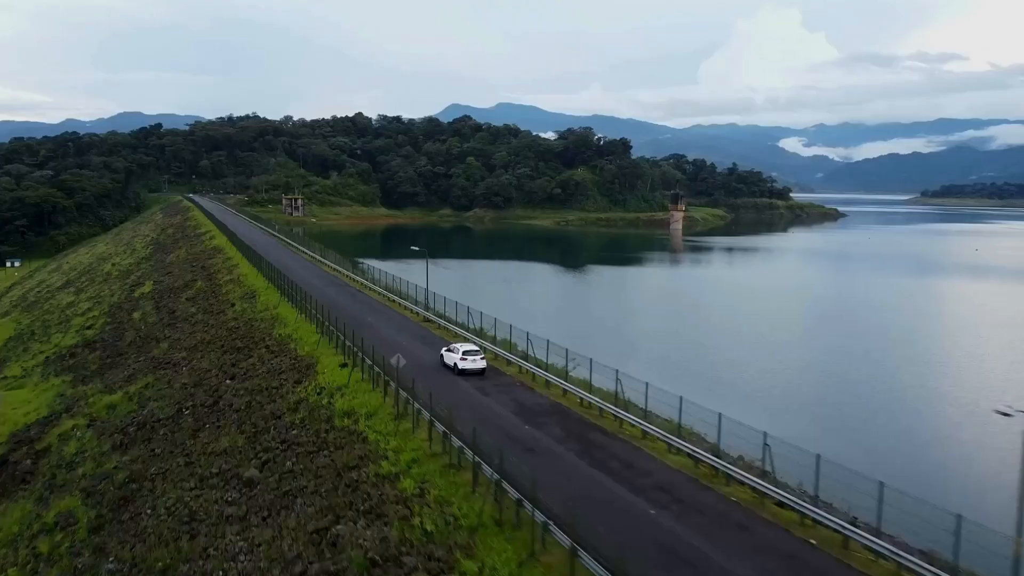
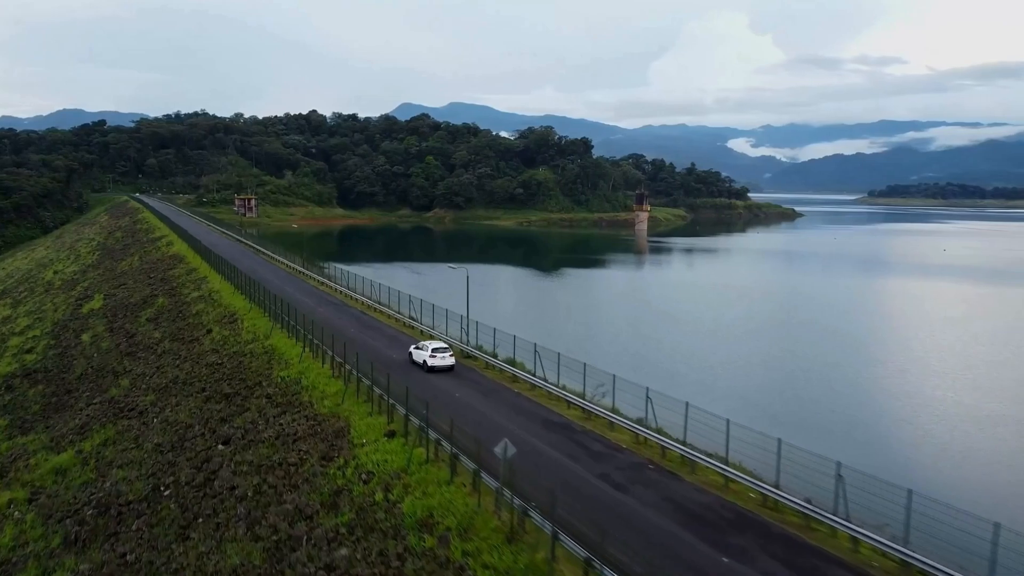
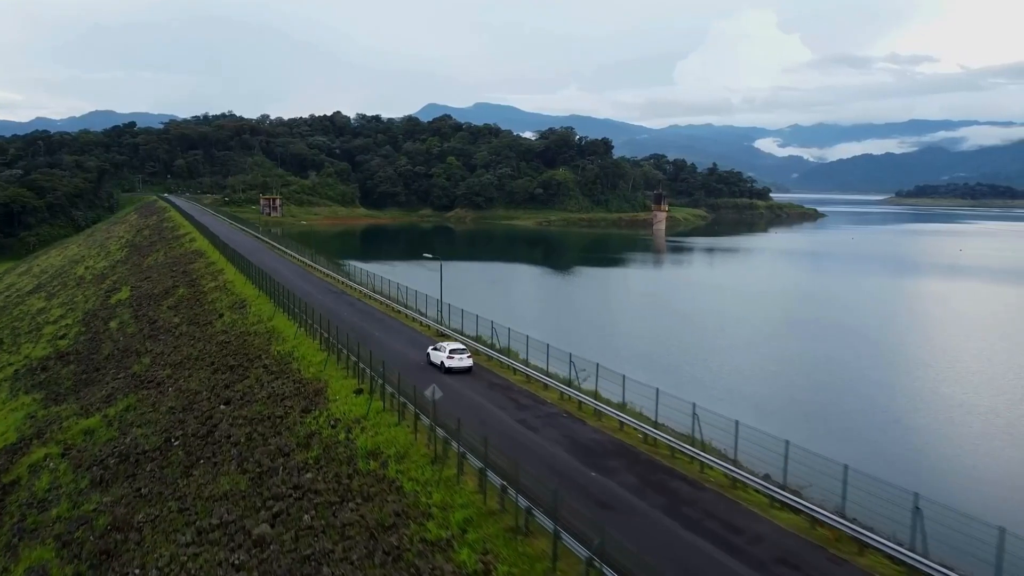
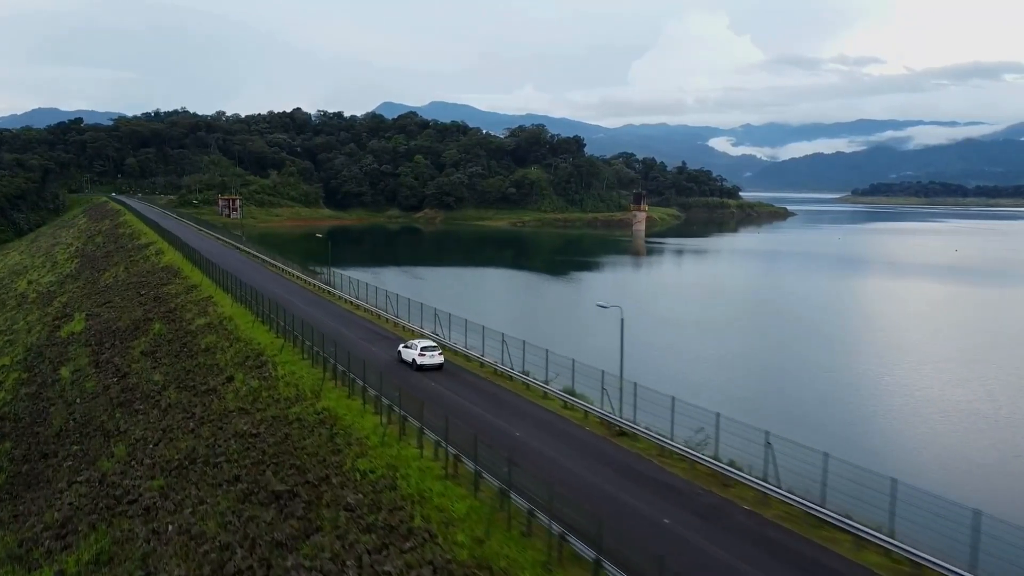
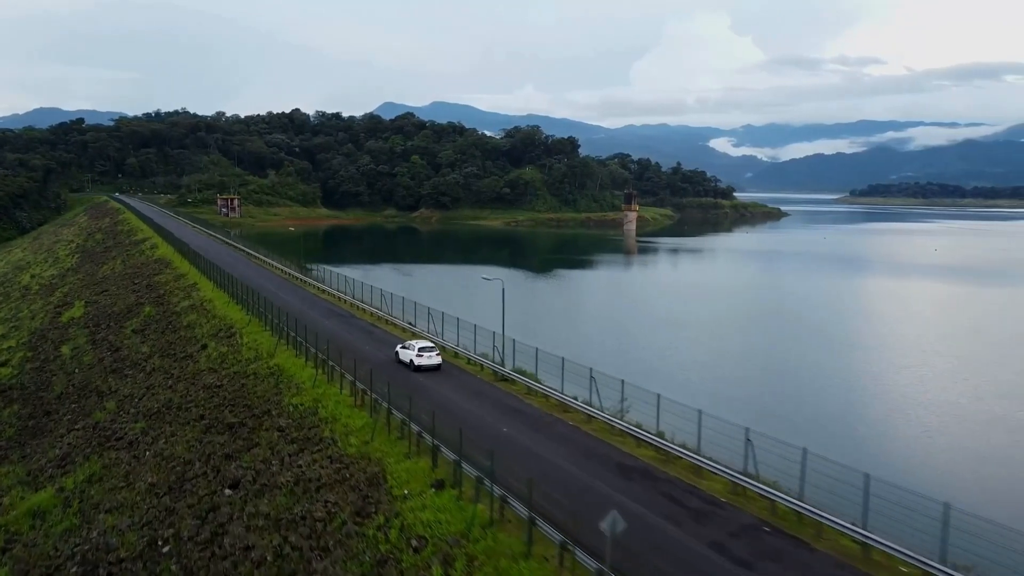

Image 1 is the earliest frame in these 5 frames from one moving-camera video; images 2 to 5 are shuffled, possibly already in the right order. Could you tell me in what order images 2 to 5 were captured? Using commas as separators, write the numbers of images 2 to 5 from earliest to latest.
3, 2, 5, 4
